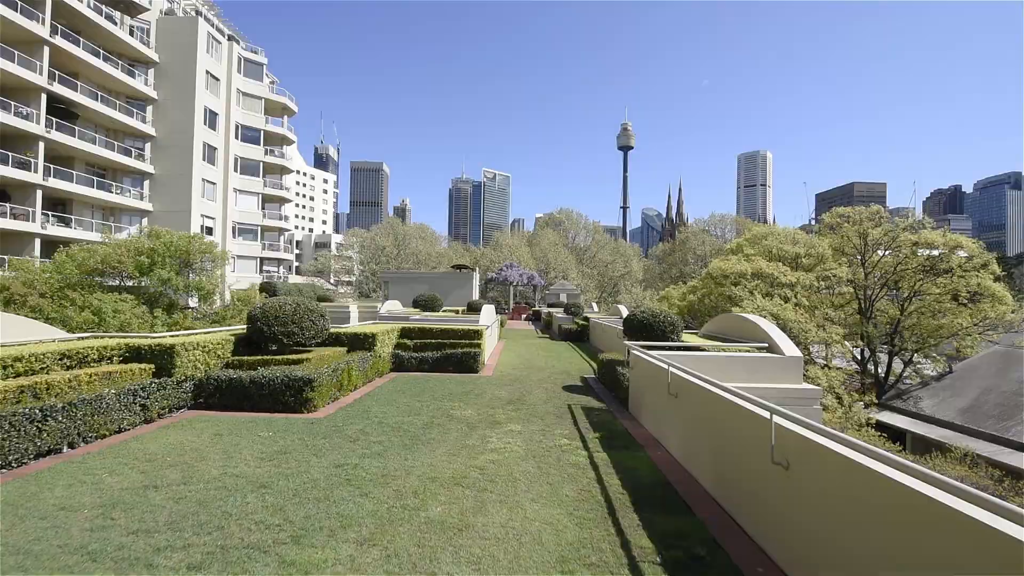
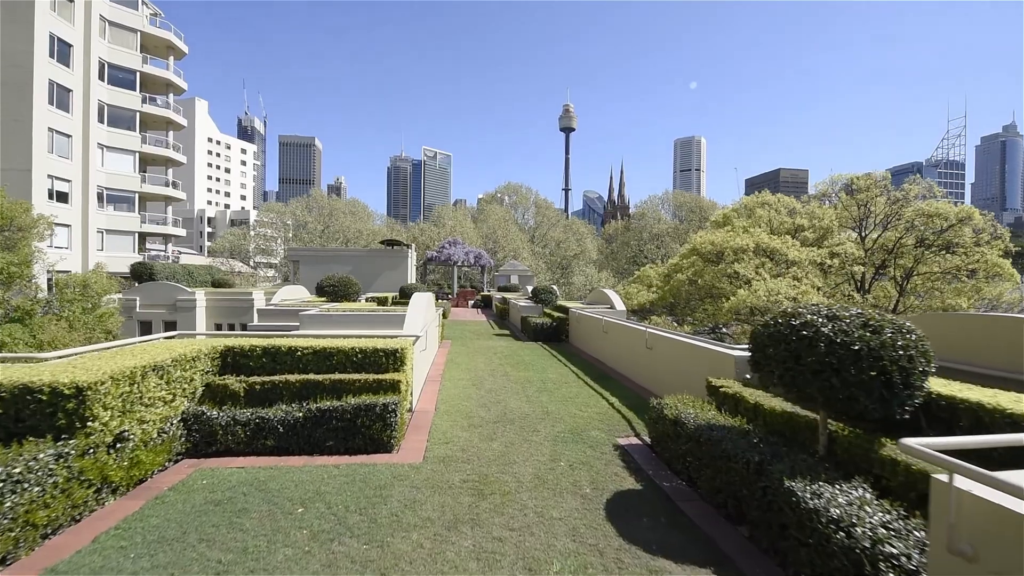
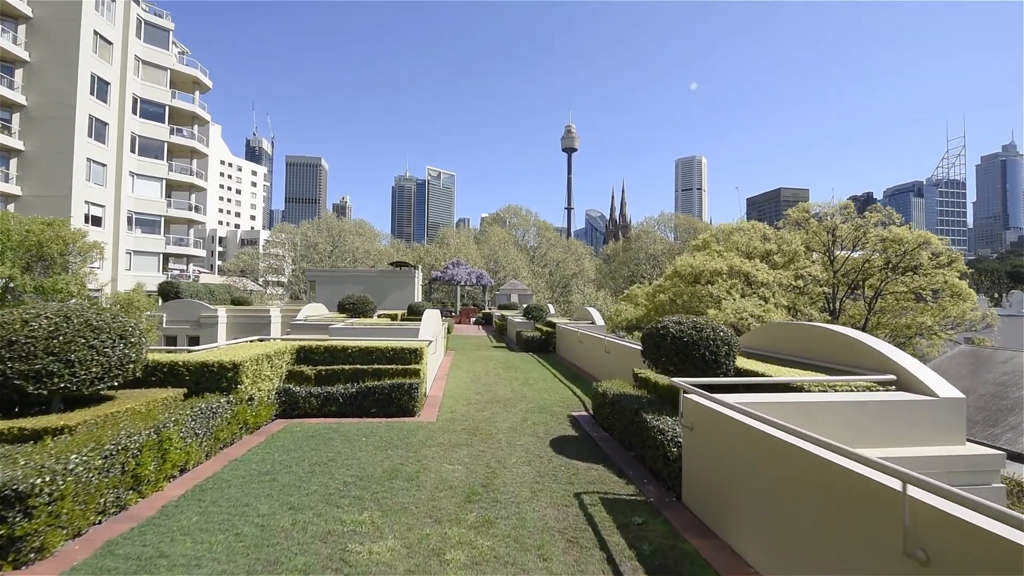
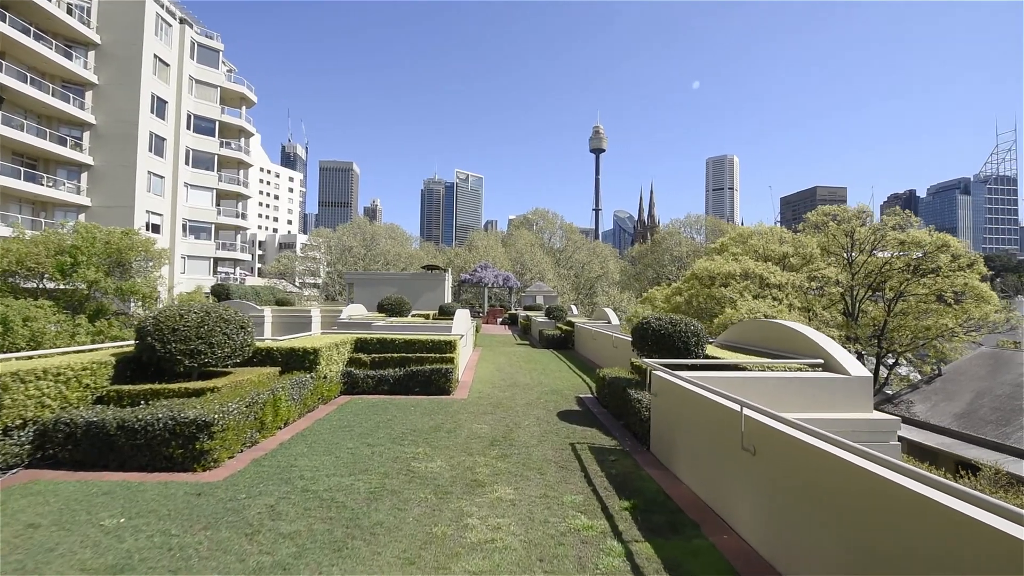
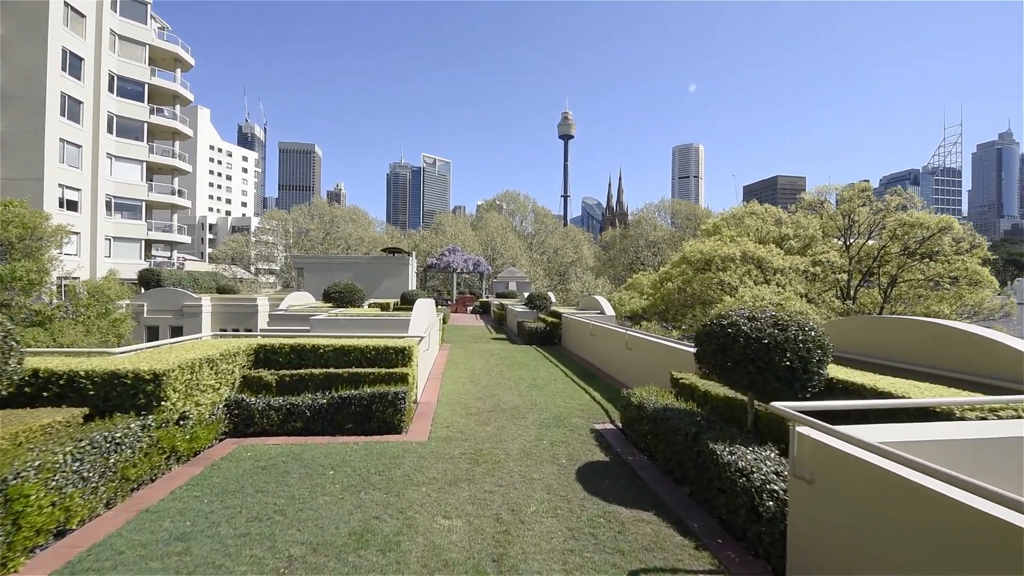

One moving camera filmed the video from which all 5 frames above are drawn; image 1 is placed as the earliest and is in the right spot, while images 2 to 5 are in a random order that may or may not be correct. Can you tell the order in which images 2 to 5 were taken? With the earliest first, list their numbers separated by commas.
4, 3, 5, 2
